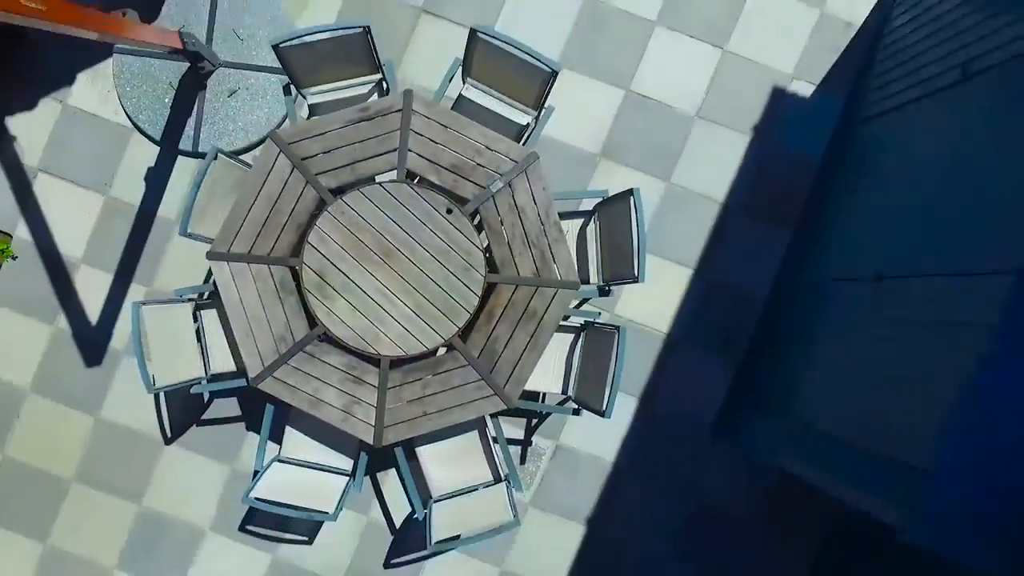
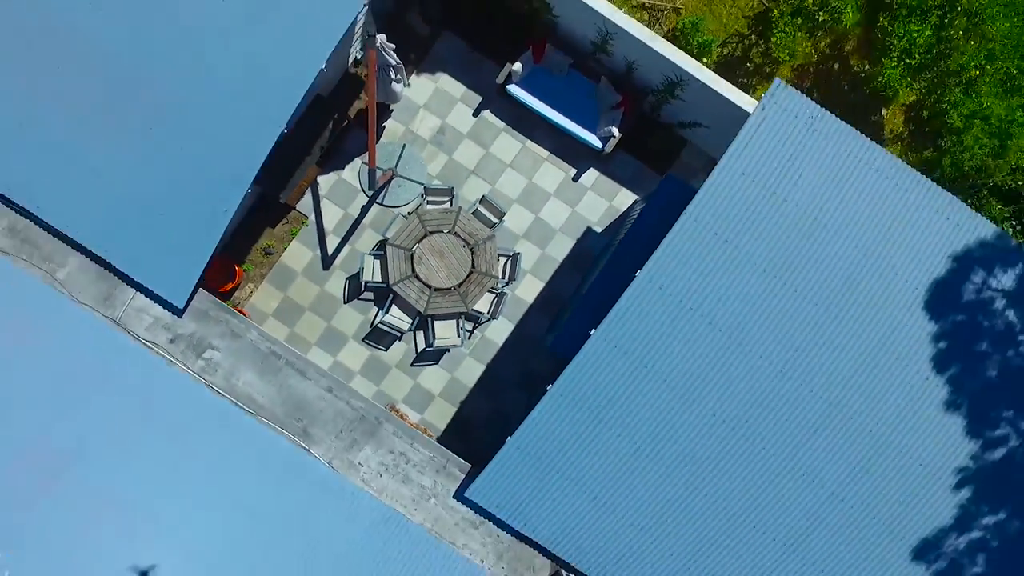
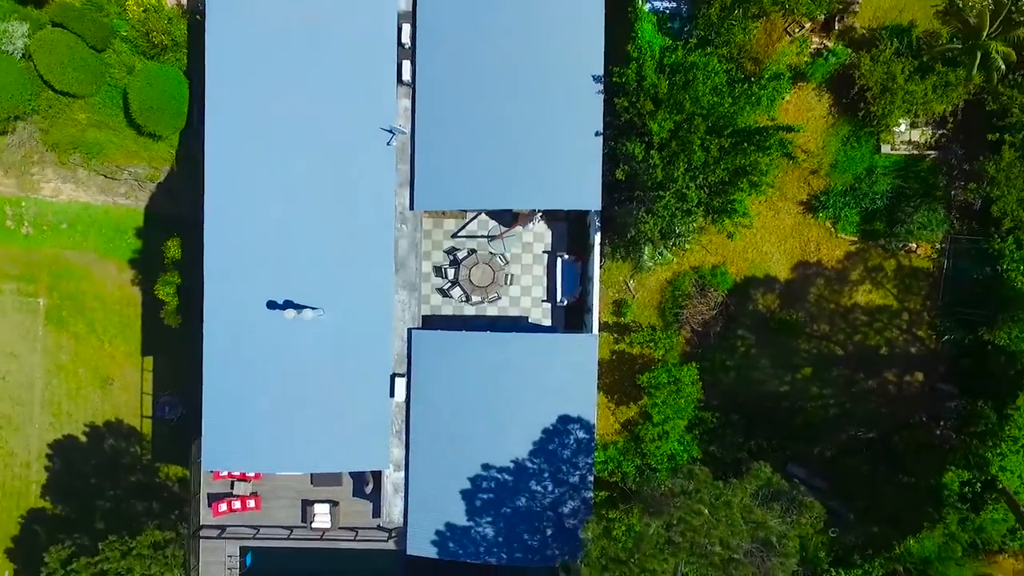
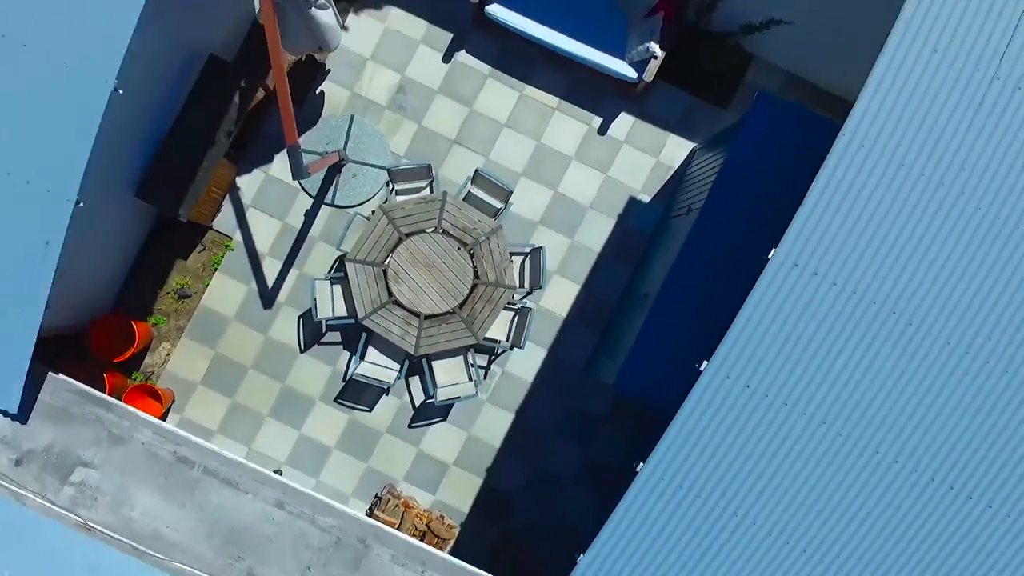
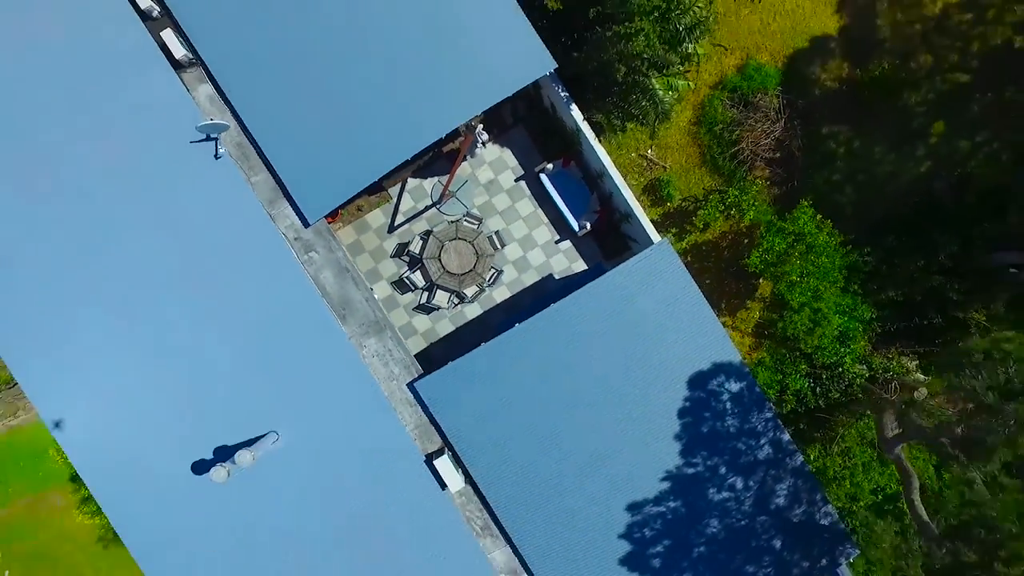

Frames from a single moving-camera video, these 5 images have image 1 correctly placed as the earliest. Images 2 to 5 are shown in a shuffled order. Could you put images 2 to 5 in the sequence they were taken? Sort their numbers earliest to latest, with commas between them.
4, 2, 5, 3
